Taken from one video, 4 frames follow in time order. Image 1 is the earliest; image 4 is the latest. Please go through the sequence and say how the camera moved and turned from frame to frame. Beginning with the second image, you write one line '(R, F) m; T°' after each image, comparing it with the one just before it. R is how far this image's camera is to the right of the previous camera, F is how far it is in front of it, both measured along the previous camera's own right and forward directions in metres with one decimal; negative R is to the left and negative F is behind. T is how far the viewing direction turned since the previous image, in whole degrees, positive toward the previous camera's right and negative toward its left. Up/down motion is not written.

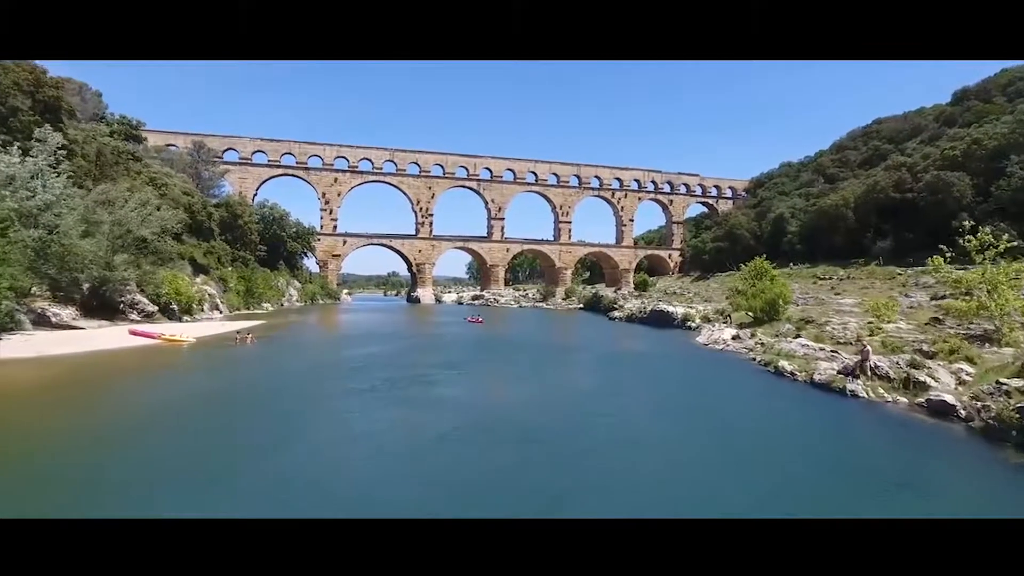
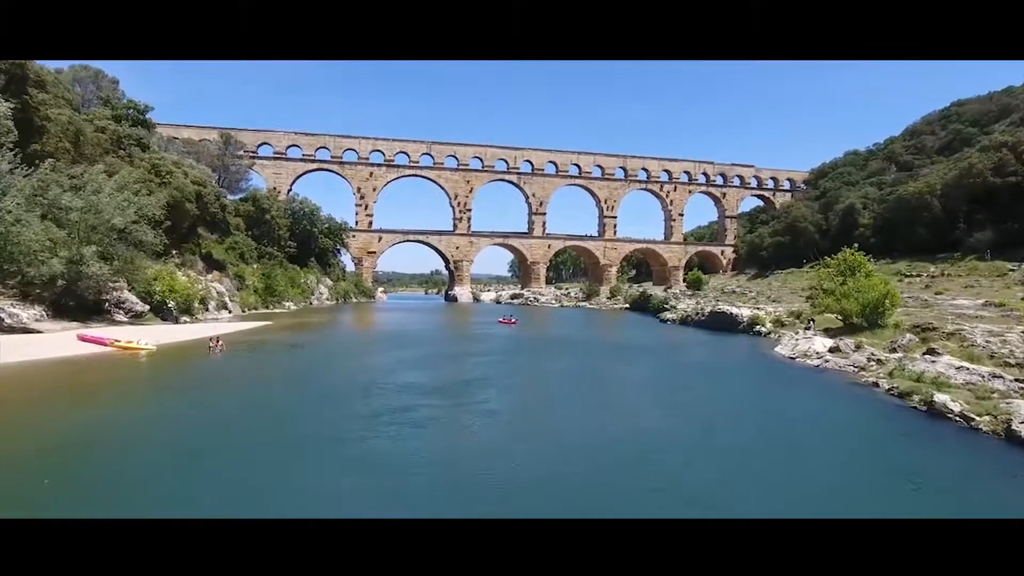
(+0.2, +2.5) m; -4°
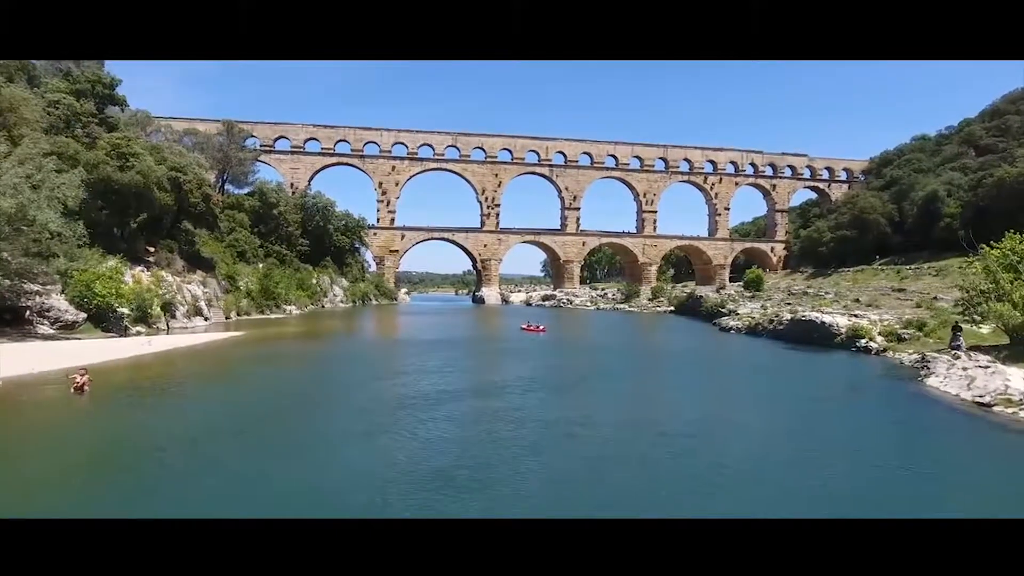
(+0.1, +3.4) m; -3°
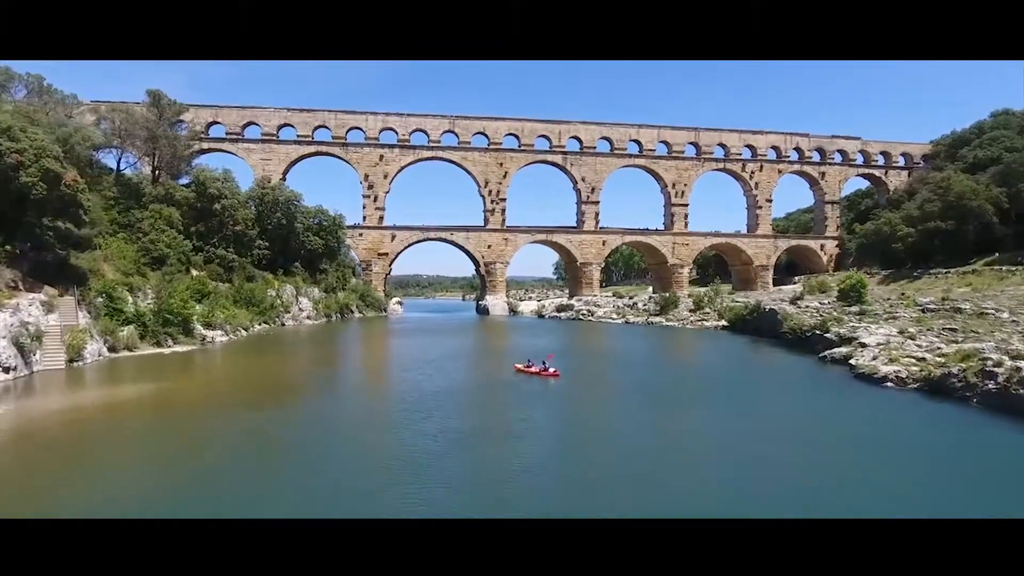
(+0.1, +6.7) m; -1°
